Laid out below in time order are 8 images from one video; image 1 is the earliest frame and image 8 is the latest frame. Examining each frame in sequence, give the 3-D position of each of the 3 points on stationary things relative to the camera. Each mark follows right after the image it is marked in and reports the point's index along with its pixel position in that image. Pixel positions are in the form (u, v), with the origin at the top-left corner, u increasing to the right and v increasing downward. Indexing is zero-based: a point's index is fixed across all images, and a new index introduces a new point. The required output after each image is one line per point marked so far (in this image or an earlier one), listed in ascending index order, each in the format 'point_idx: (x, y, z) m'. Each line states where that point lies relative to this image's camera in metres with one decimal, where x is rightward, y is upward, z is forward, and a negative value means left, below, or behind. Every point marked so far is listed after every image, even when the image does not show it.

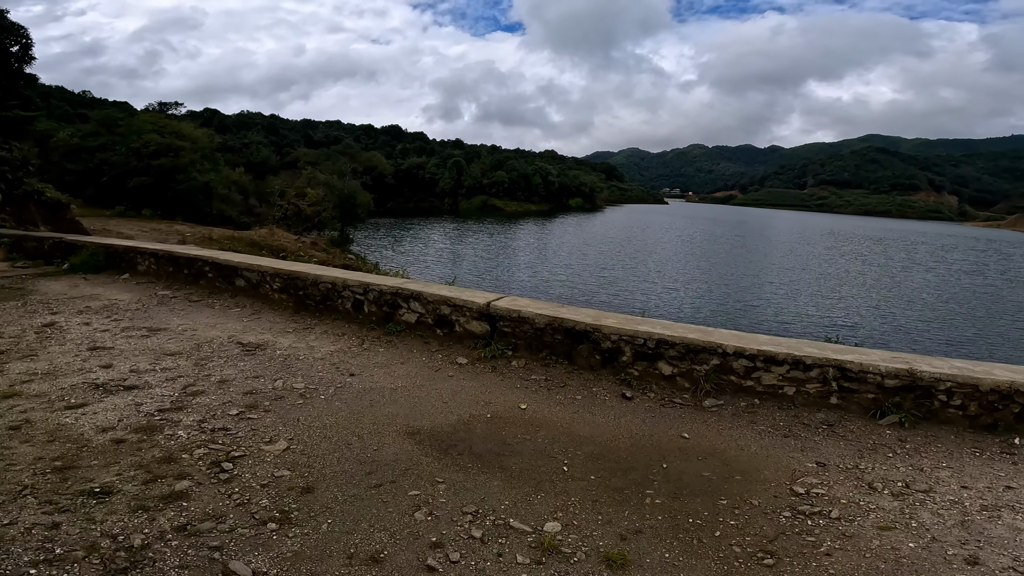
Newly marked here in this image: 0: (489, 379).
0: (-0.3, -1.0, +6.1) m
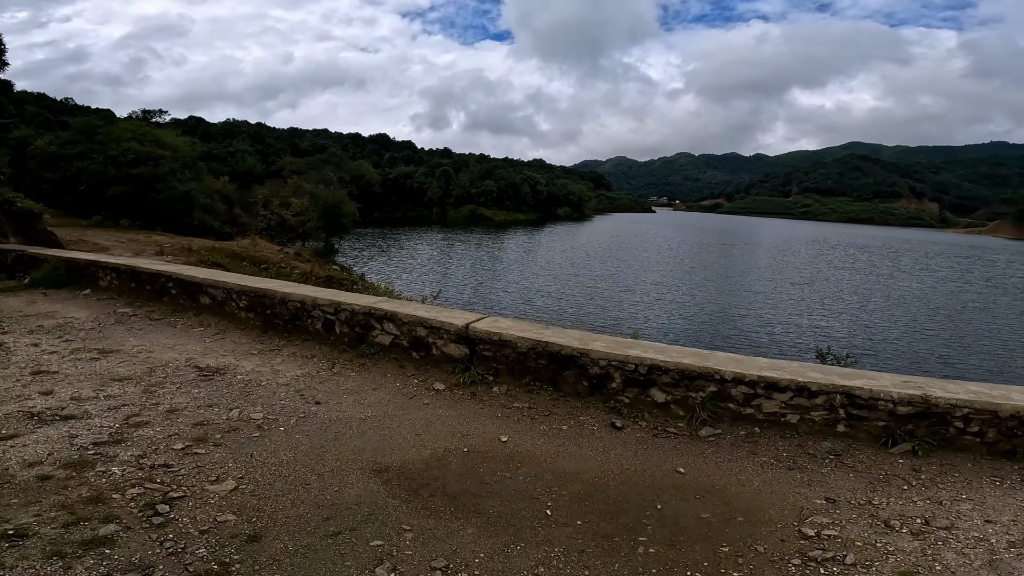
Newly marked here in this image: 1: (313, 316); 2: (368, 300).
0: (-0.5, -1.2, +5.6) m
1: (-2.6, -0.4, +7.2) m
2: (-1.8, -0.2, +7.0) m
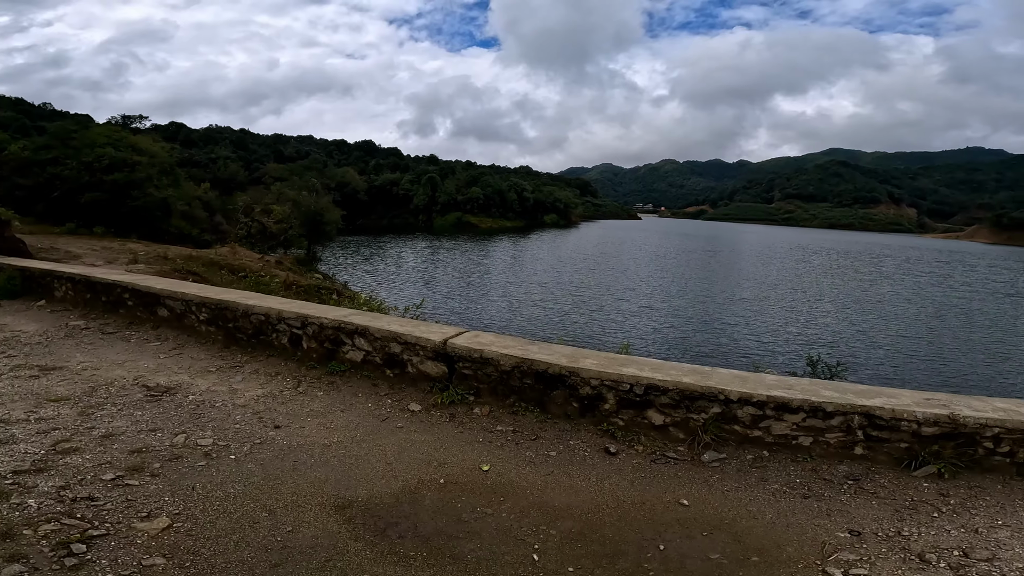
0: (-0.6, -1.3, +5.0) m
1: (-2.8, -0.5, +6.6) m
2: (-2.0, -0.3, +6.5) m
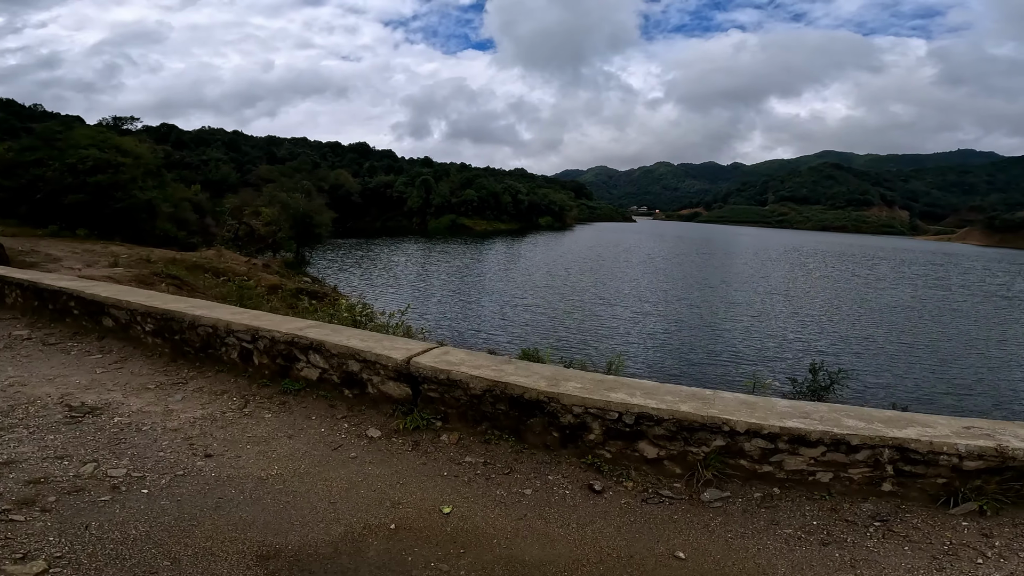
0: (-0.9, -1.4, +4.4) m
1: (-3.0, -0.6, +5.9) m
2: (-2.3, -0.4, +5.8) m
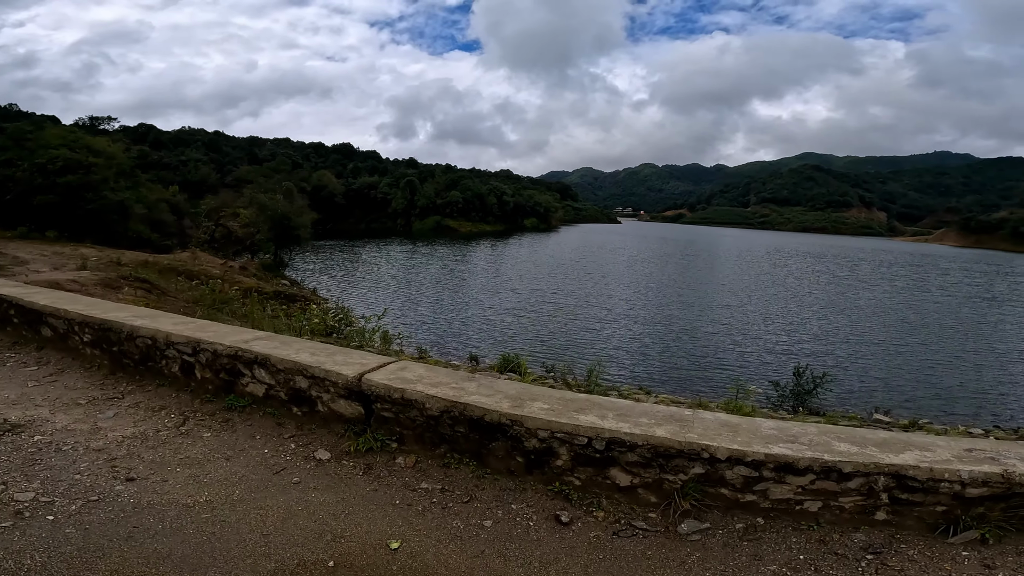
0: (-1.1, -1.5, +3.9) m
1: (-3.4, -0.7, +5.4) m
2: (-2.6, -0.5, +5.3) m
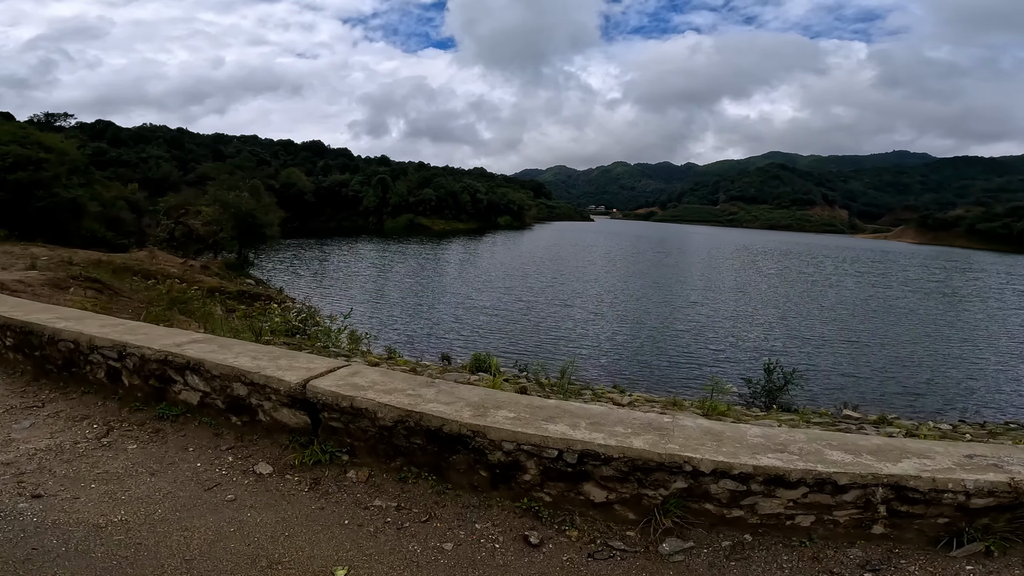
0: (-1.4, -1.4, +3.5) m
1: (-3.7, -0.7, +4.8) m
2: (-2.9, -0.5, +4.8) m
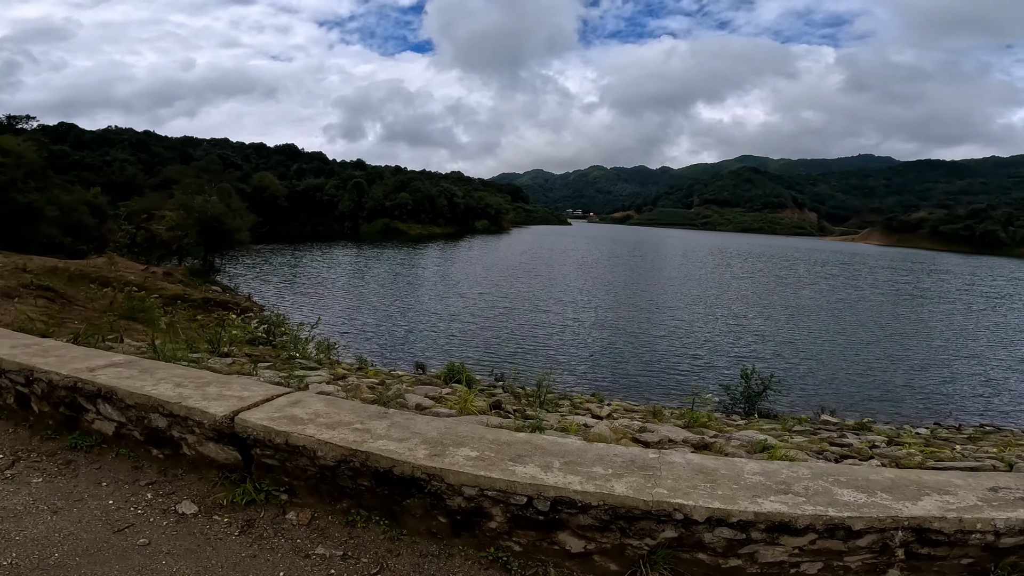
0: (-1.6, -1.5, +3.0) m
1: (-3.9, -0.8, +4.2) m
2: (-3.2, -0.6, +4.2) m
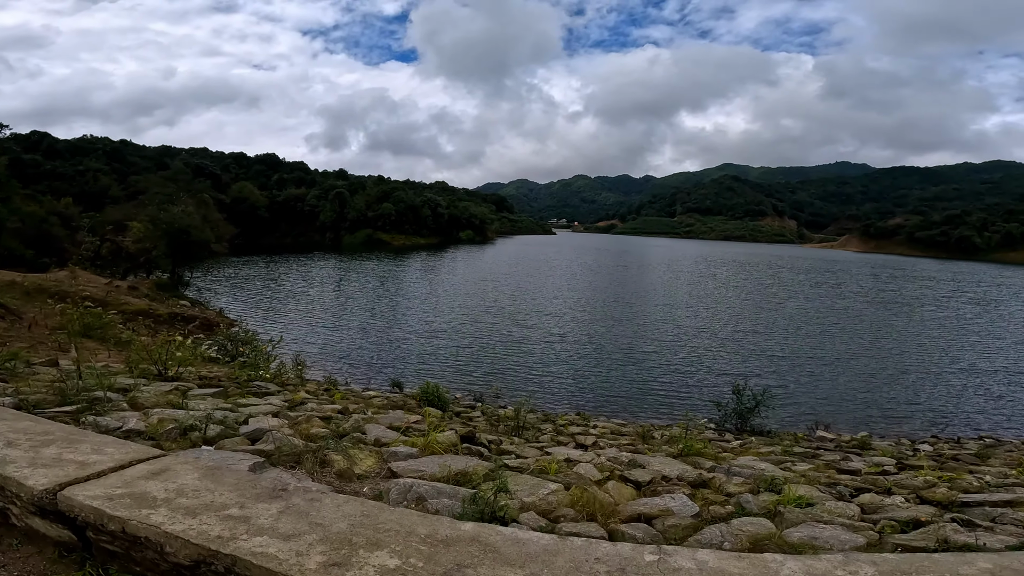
0: (-1.8, -1.7, +2.0) m
1: (-4.2, -1.0, +3.2) m
2: (-3.4, -0.7, +3.2) m
